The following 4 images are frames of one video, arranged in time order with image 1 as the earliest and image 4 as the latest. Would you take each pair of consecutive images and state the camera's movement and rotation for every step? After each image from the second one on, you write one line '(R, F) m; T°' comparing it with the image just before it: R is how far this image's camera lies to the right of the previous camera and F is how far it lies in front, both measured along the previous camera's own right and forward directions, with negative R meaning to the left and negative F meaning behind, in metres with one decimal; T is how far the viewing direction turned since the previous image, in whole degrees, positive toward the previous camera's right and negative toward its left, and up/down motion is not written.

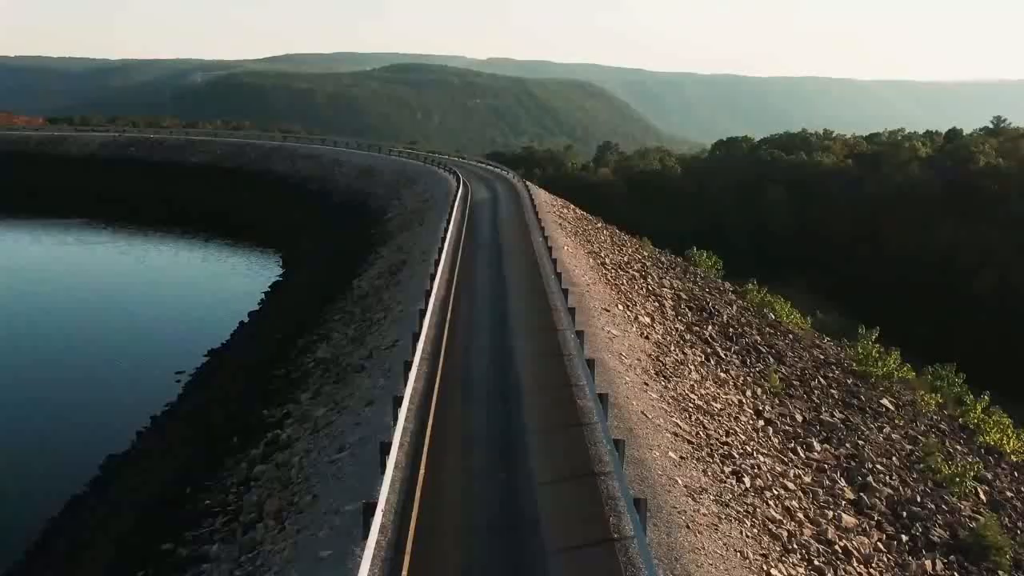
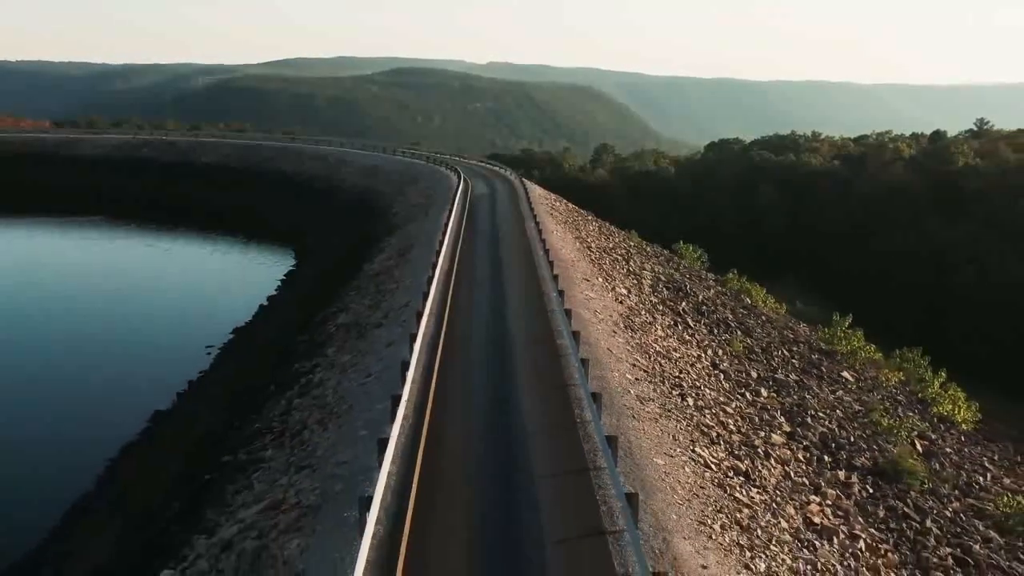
(+0.2, -2.9) m; 0°
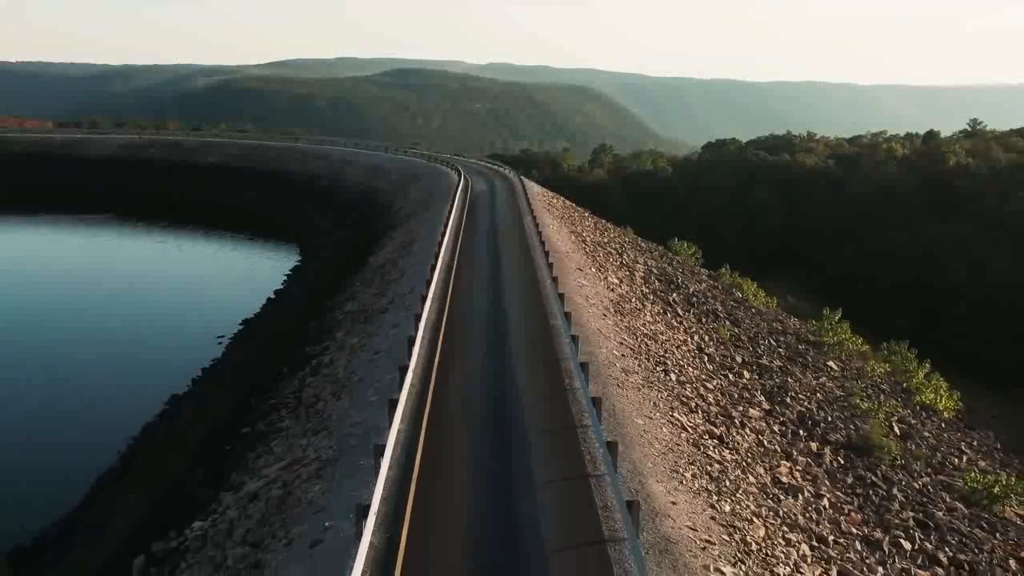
(+0.1, -1.2) m; 0°
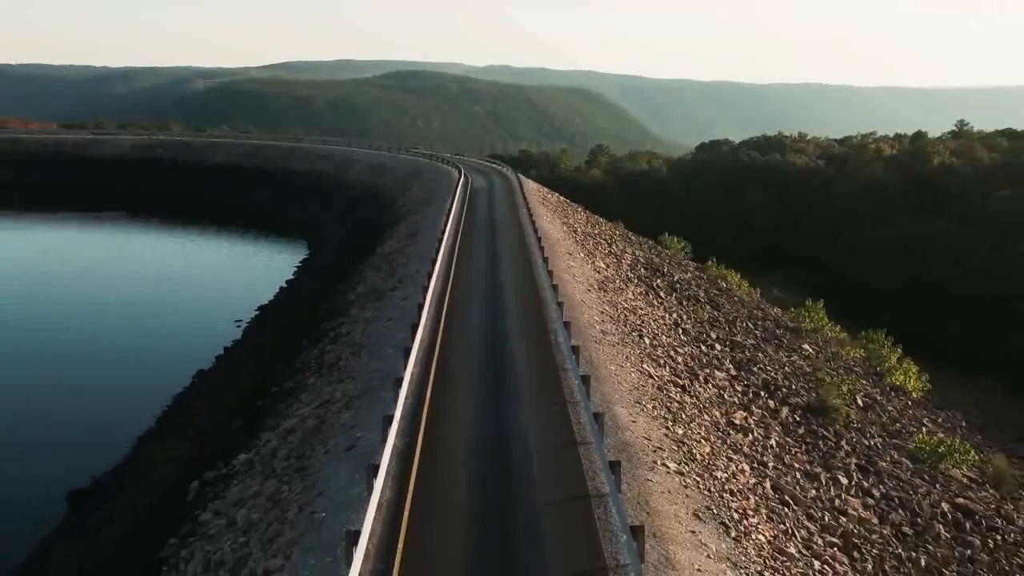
(+0.1, -2.3) m; 0°
